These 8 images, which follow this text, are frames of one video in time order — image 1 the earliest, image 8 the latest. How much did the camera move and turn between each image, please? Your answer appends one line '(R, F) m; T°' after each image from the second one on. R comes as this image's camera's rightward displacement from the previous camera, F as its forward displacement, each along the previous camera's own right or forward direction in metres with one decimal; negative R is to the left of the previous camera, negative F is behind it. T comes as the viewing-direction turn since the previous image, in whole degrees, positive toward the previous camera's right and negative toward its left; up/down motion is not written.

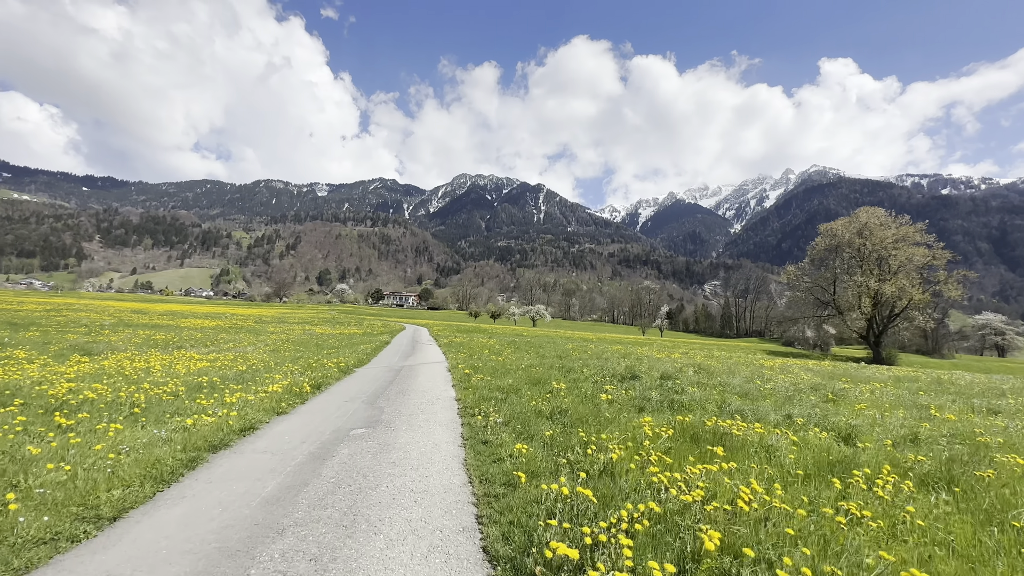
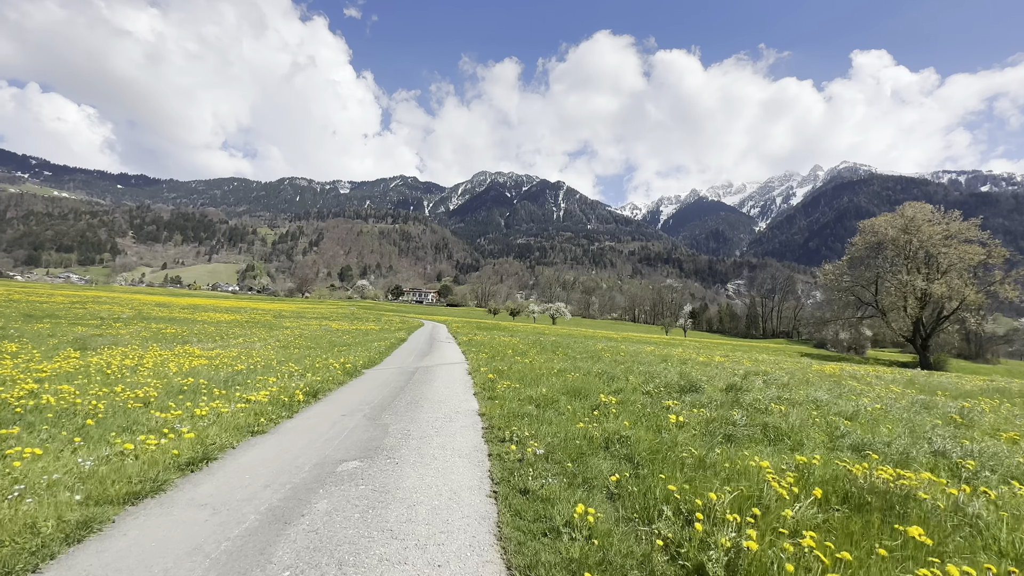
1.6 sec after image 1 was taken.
(-0.4, +2.2) m; -3°
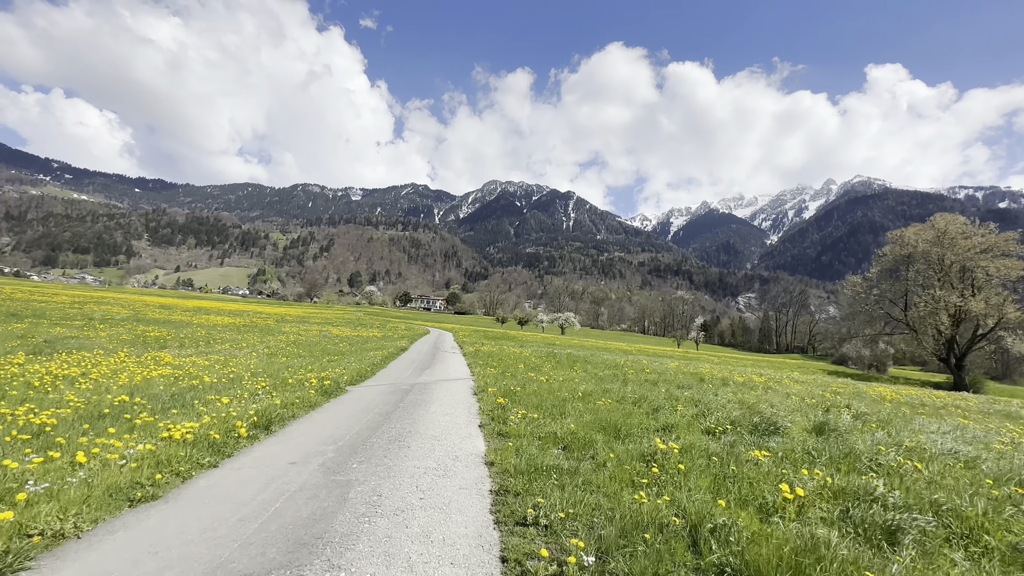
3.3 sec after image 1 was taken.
(-0.2, +2.6) m; -1°
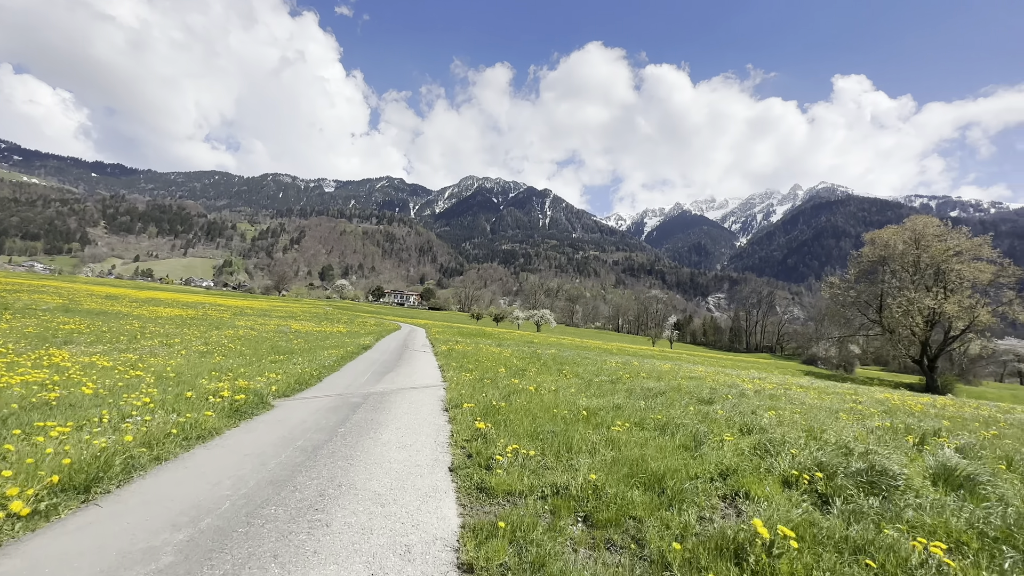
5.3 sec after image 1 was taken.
(-0.2, +2.9) m; +3°
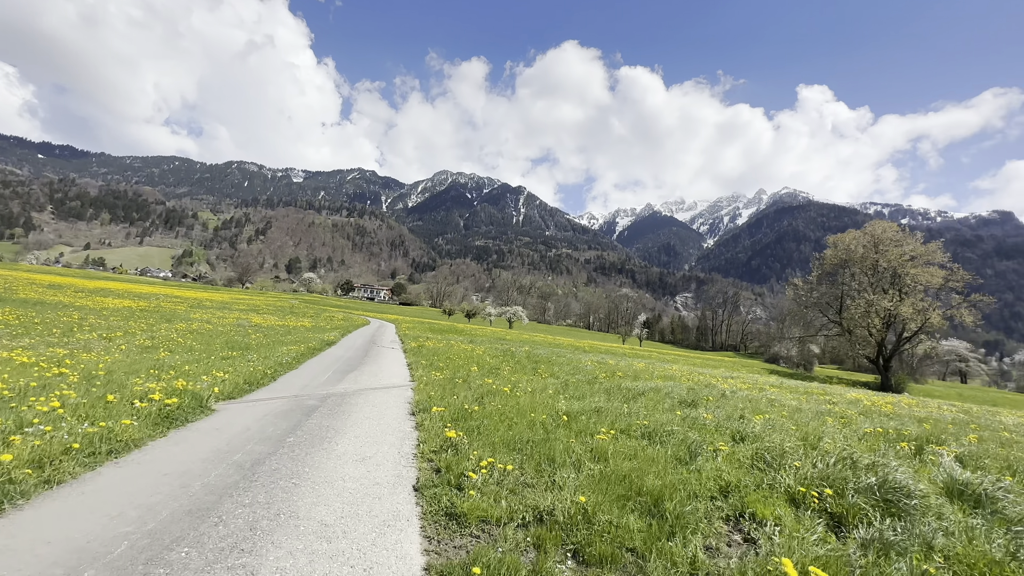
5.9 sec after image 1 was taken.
(-0.1, +0.8) m; +4°
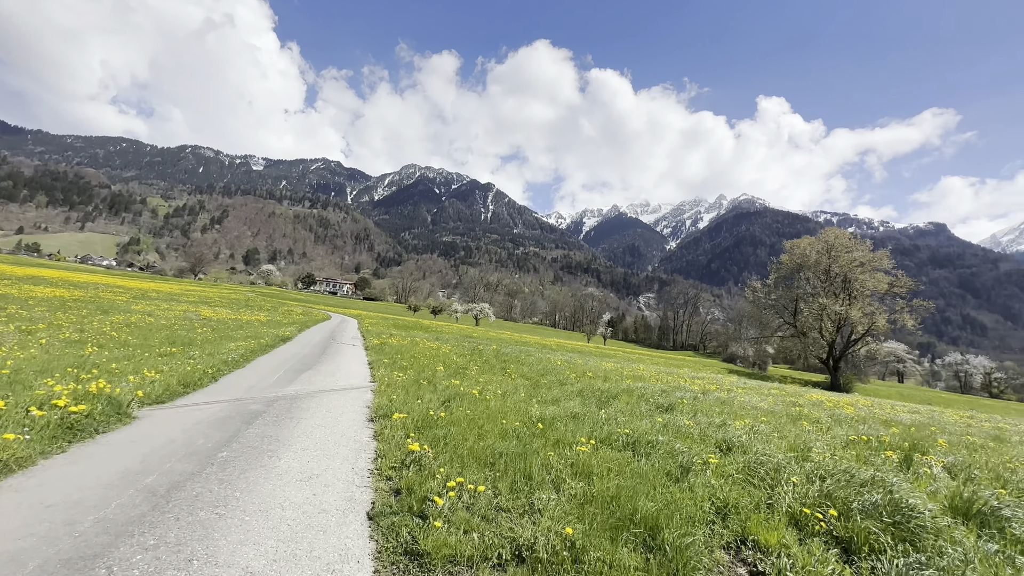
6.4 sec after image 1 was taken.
(-0.1, +0.8) m; +4°
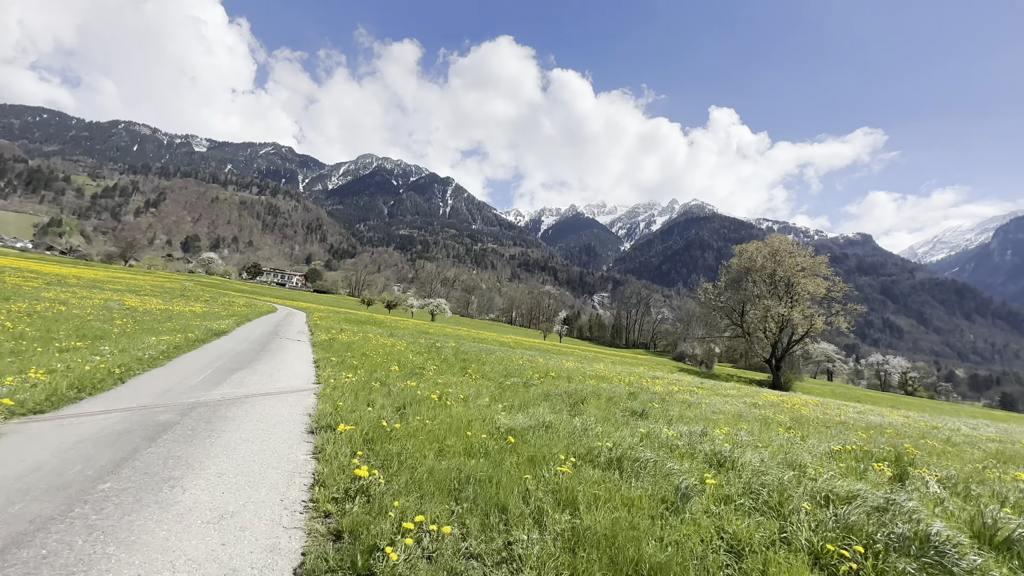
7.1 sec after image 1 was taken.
(-0.2, +1.0) m; +6°
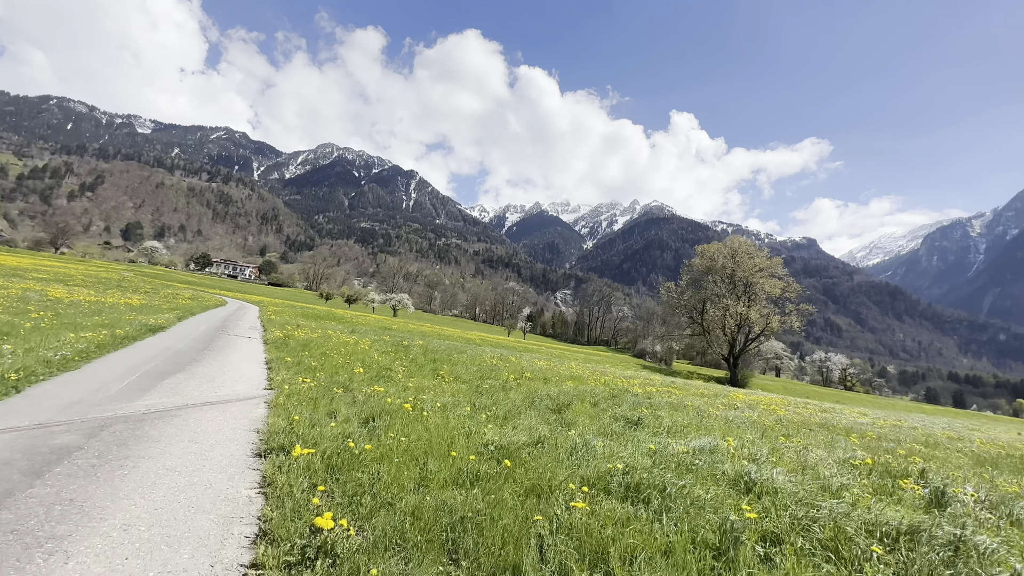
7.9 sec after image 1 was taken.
(-0.5, +1.1) m; +5°
